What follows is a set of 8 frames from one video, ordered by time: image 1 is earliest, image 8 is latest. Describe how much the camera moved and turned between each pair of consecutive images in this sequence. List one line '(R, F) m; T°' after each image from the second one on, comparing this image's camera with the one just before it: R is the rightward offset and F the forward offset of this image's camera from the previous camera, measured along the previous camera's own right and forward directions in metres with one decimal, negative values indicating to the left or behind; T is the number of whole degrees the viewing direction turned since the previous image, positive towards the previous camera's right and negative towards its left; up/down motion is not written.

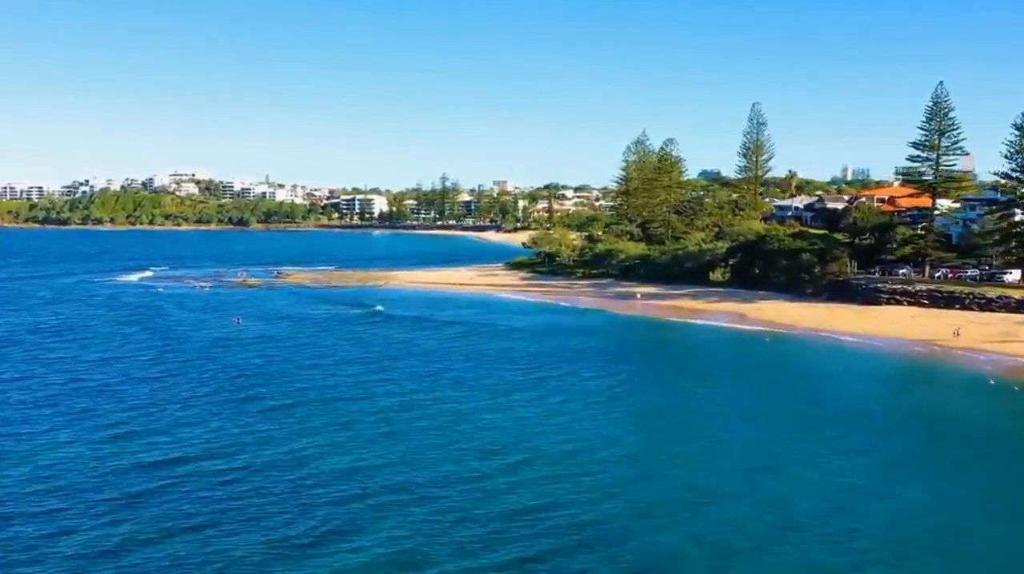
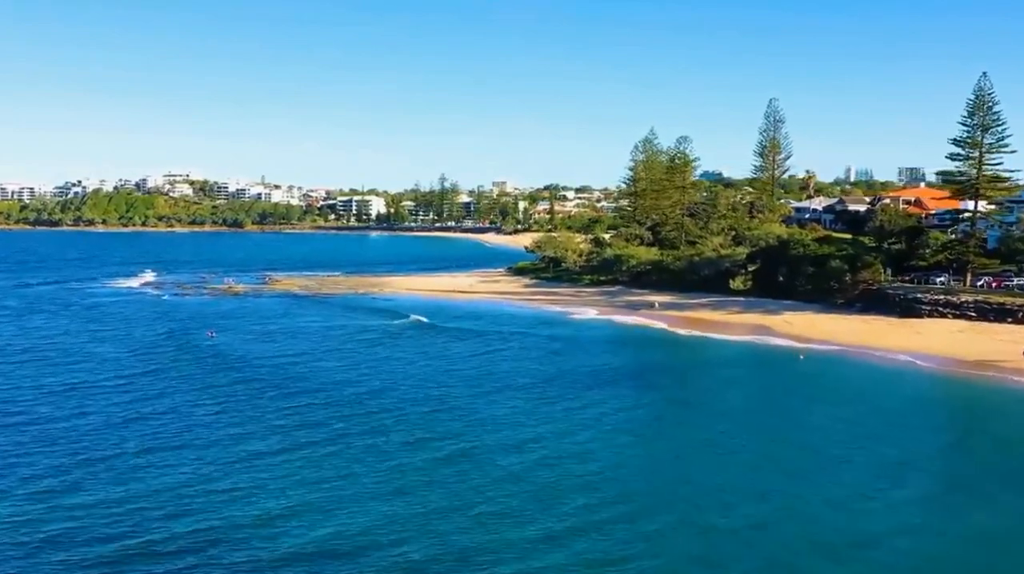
(-0.3, +3.7) m; 0°
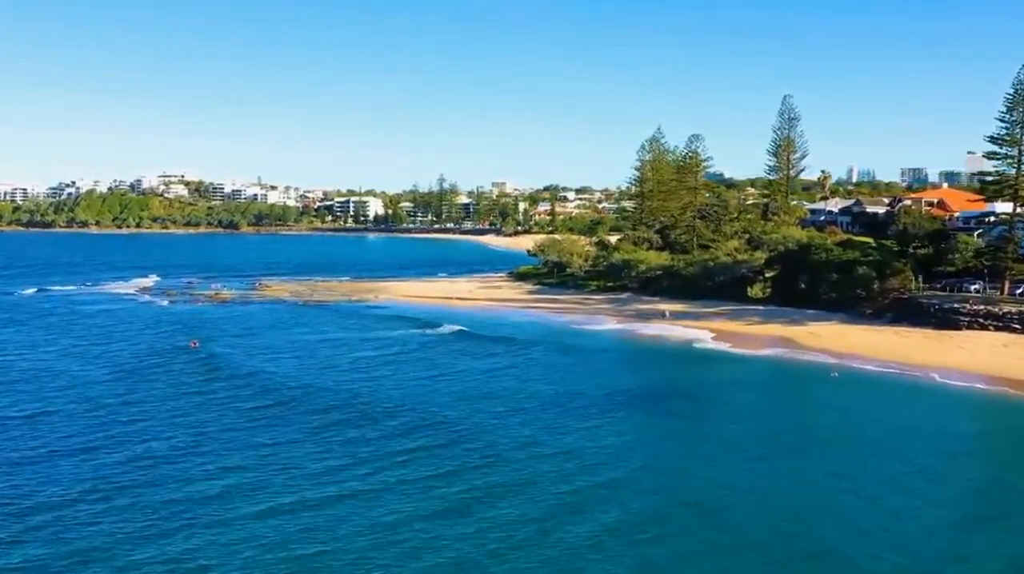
(-0.2, +3.0) m; 0°
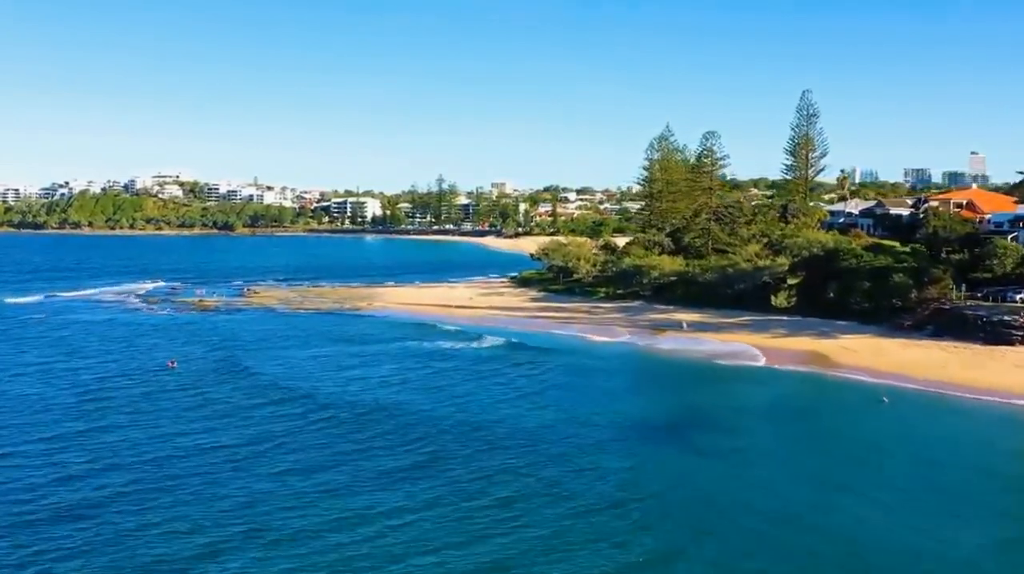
(-0.2, +3.4) m; 0°
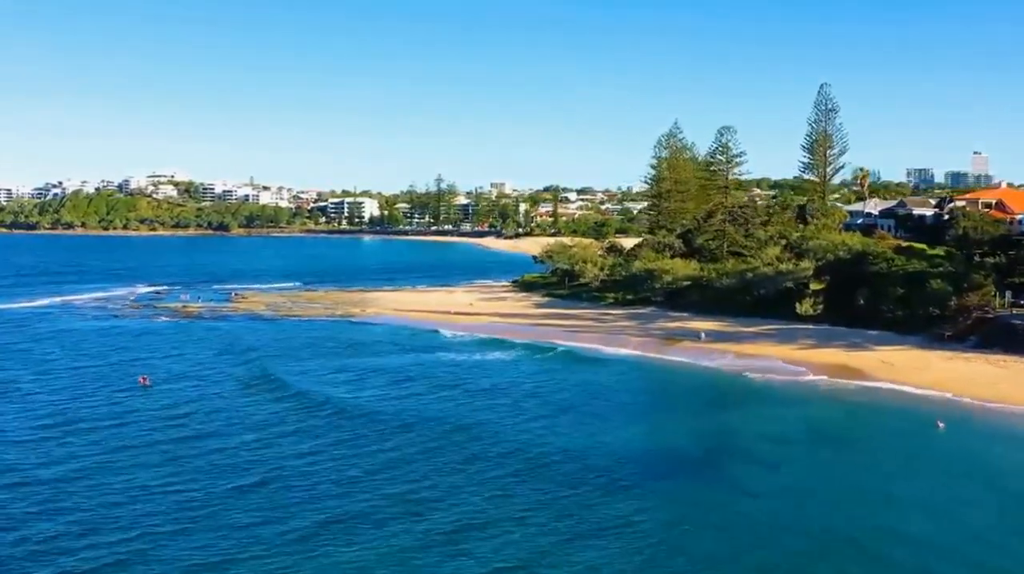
(-0.2, +3.0) m; 0°
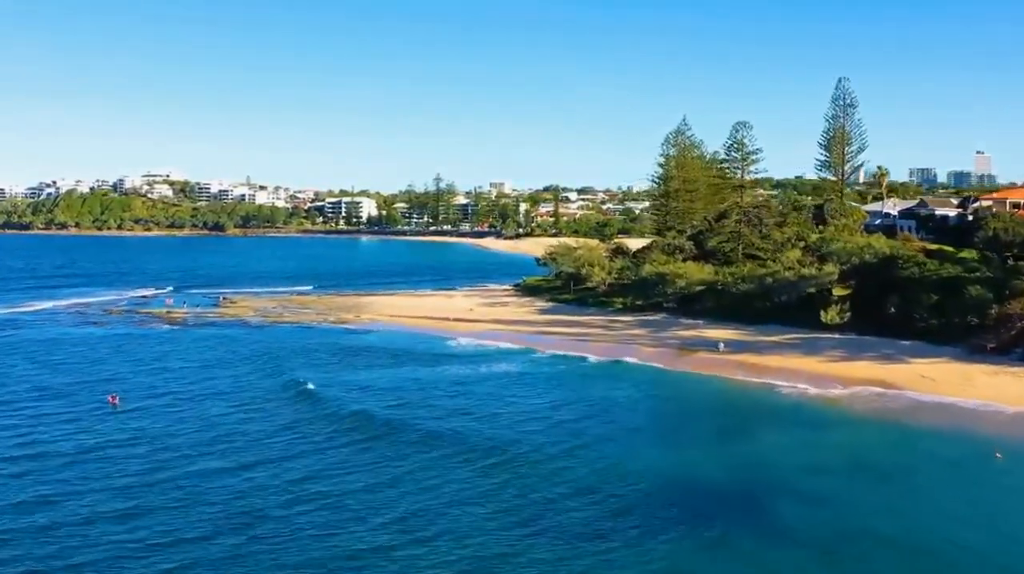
(-0.2, +2.6) m; 0°
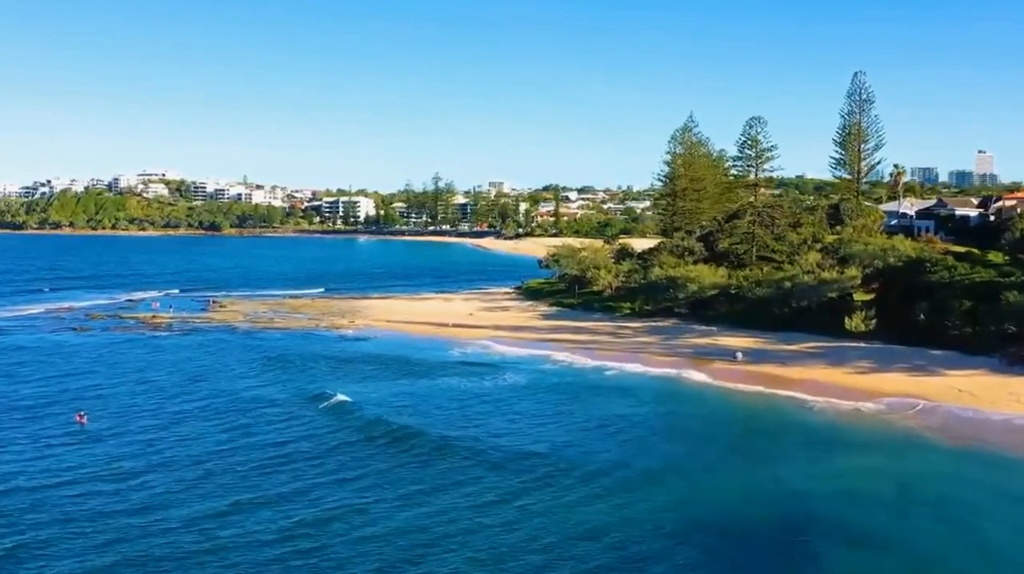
(-0.2, +2.2) m; 0°
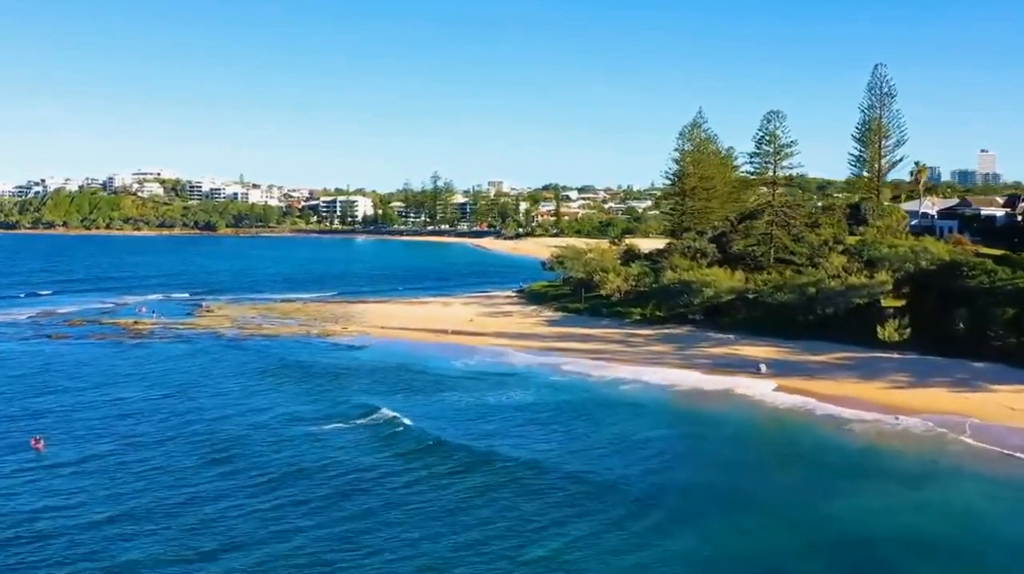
(-0.2, +2.5) m; 0°
